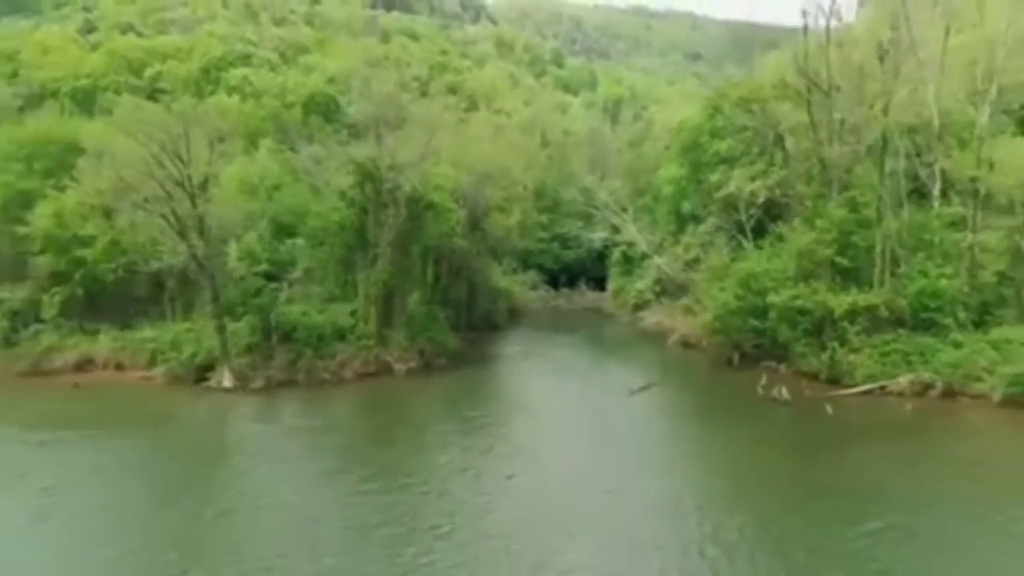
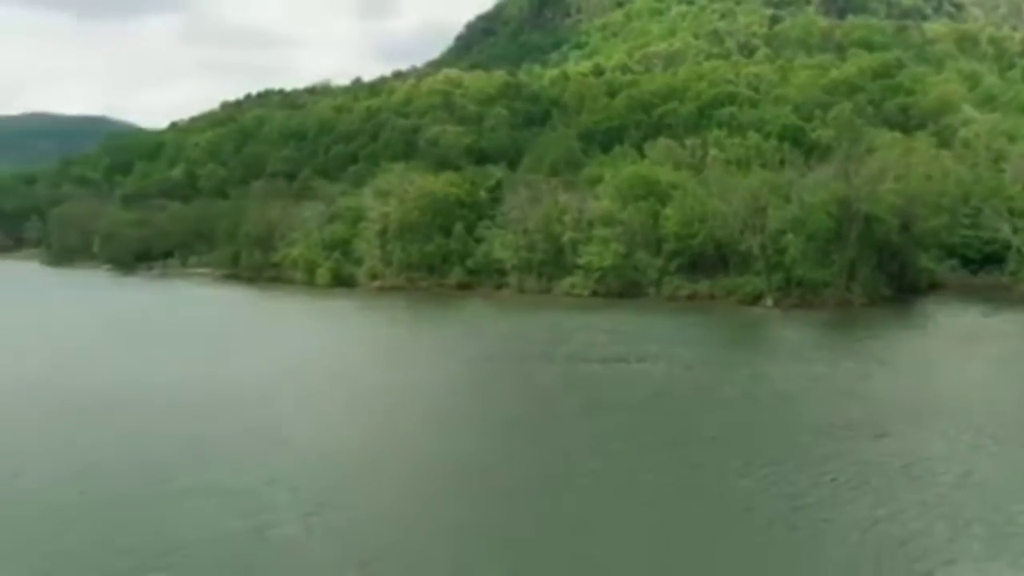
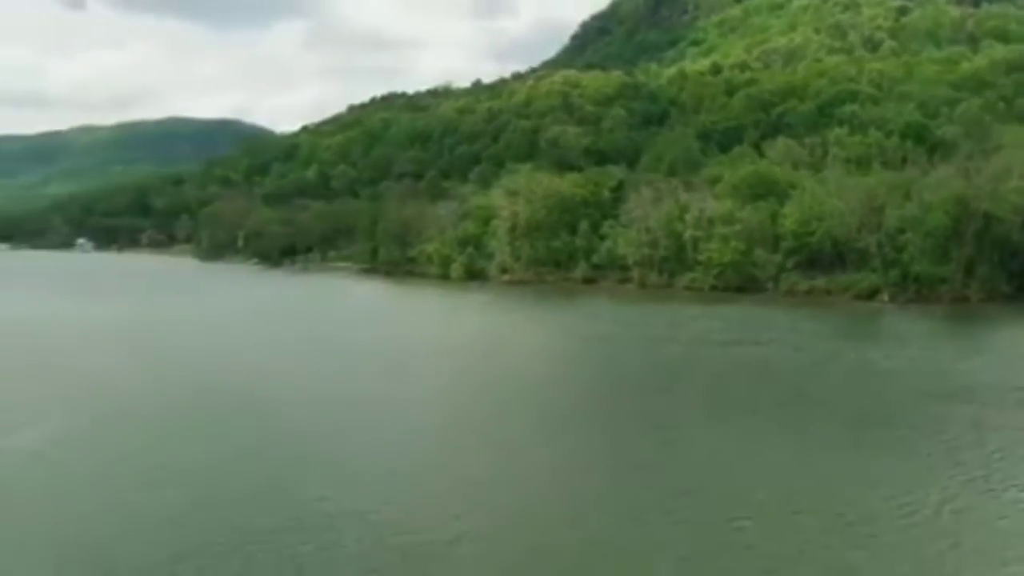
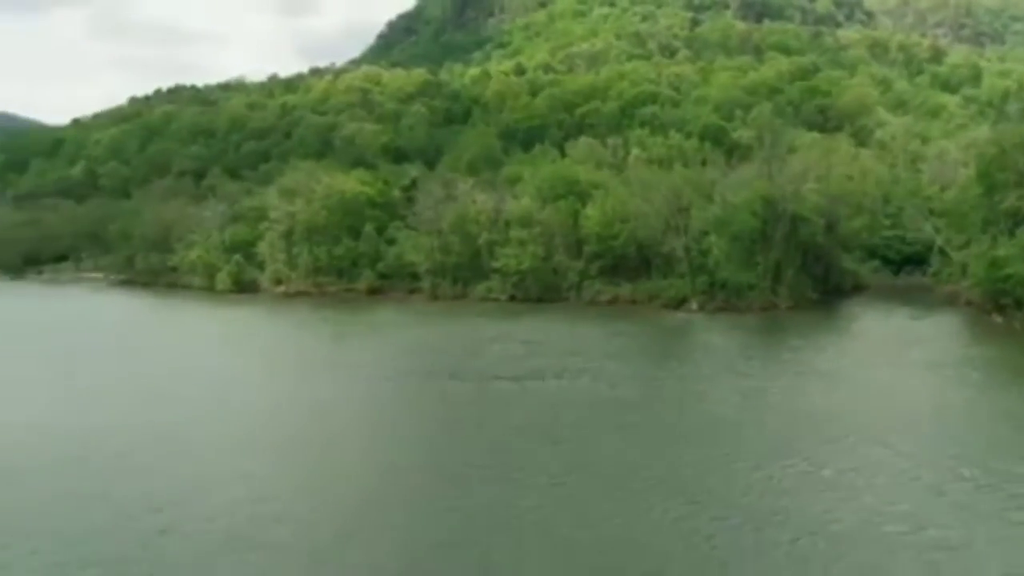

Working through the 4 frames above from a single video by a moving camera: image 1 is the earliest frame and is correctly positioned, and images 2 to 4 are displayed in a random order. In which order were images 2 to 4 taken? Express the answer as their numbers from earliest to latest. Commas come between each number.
4, 2, 3
